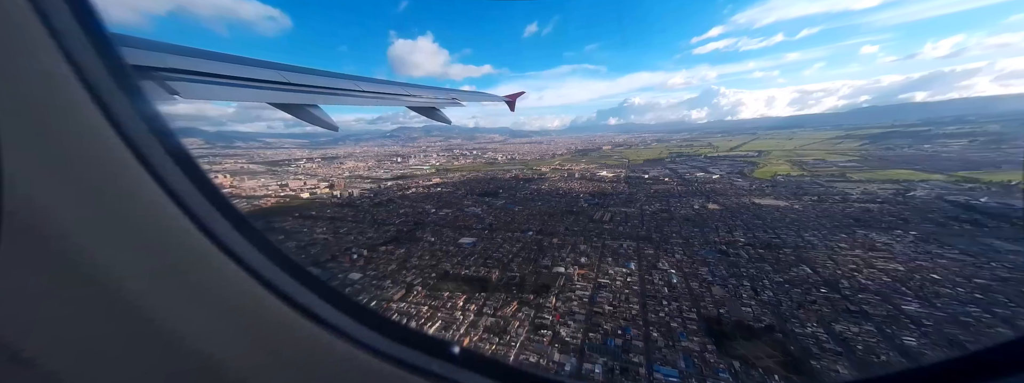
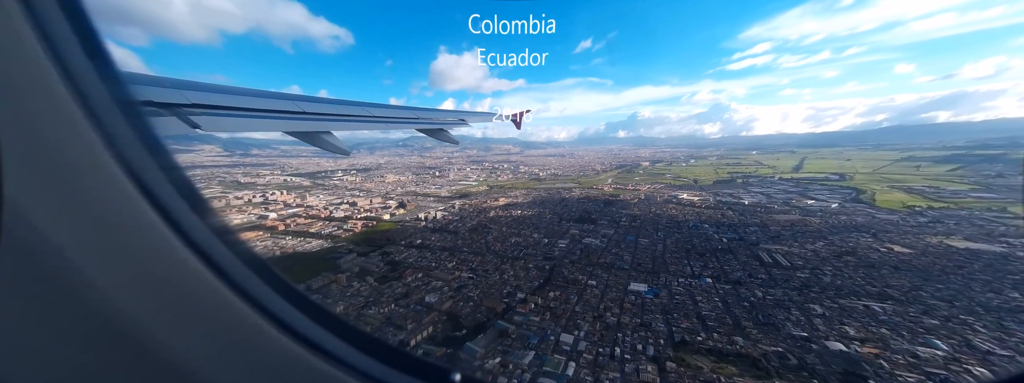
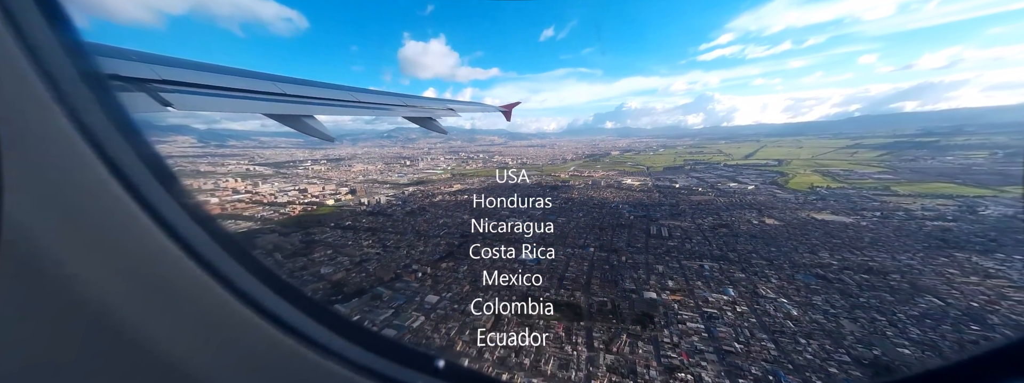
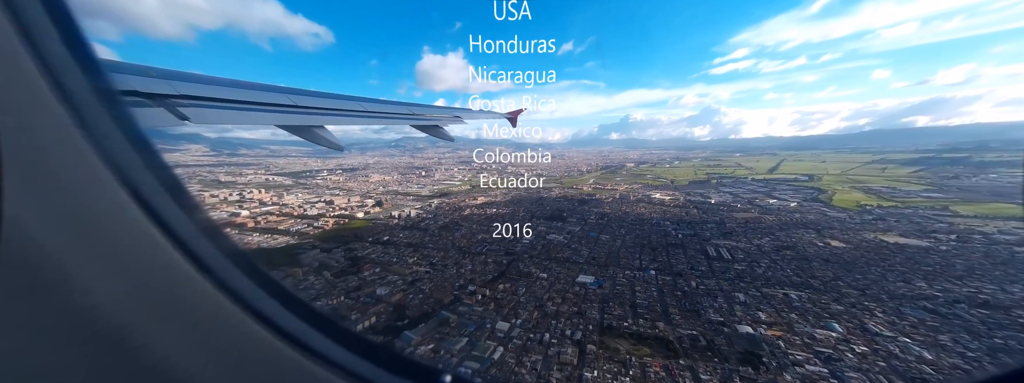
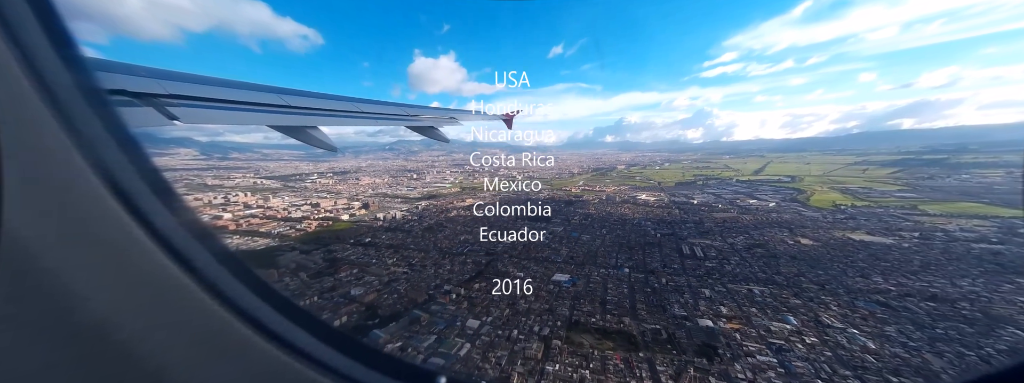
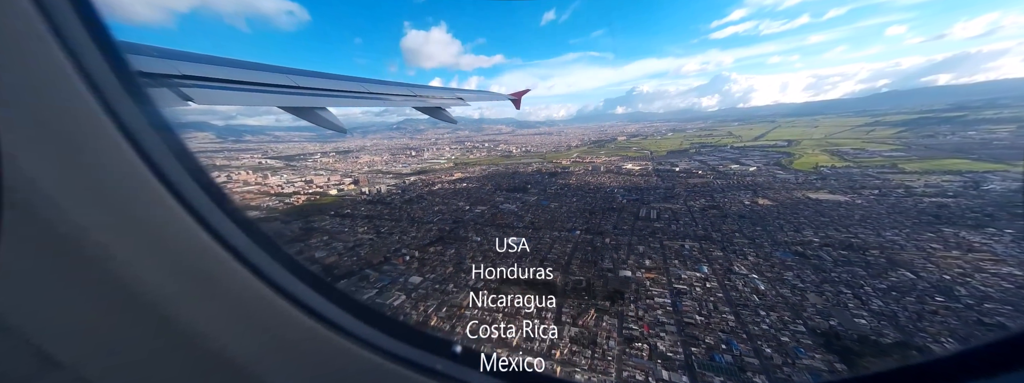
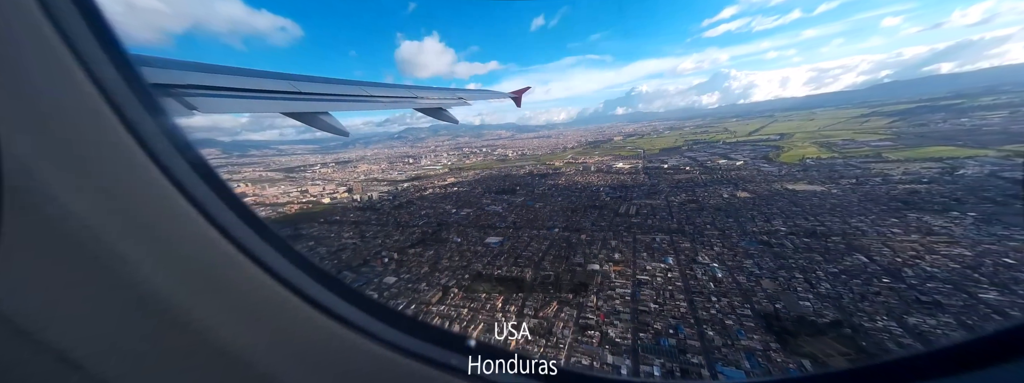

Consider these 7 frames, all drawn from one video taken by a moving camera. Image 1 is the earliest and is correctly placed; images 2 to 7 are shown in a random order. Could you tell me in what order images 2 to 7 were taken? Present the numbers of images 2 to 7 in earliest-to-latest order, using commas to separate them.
7, 6, 3, 5, 4, 2
